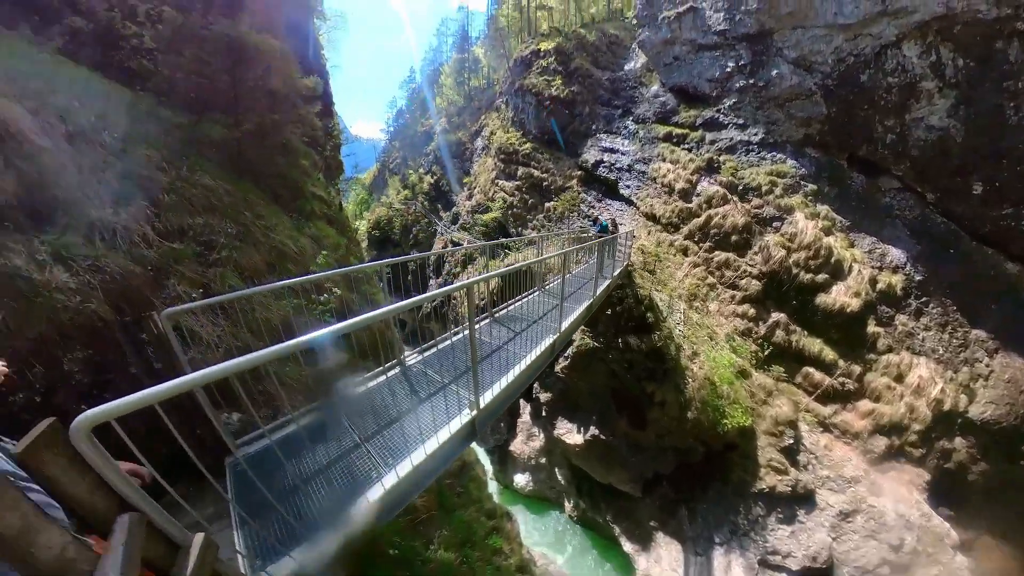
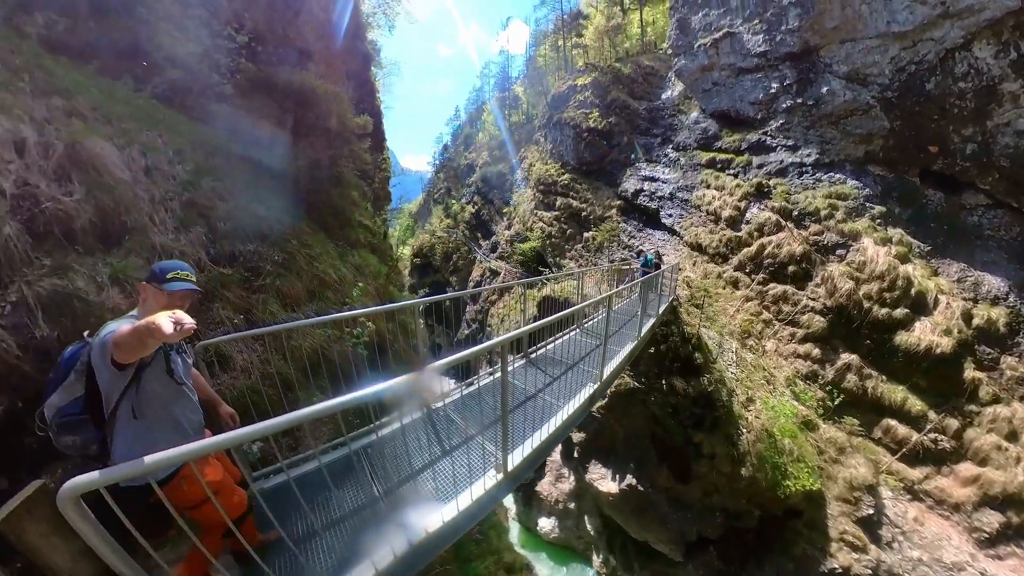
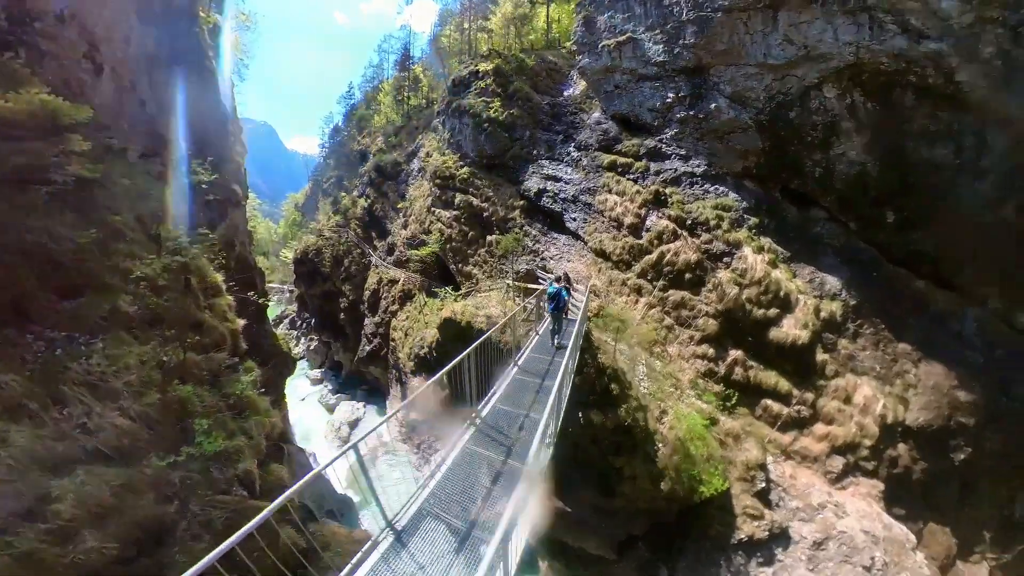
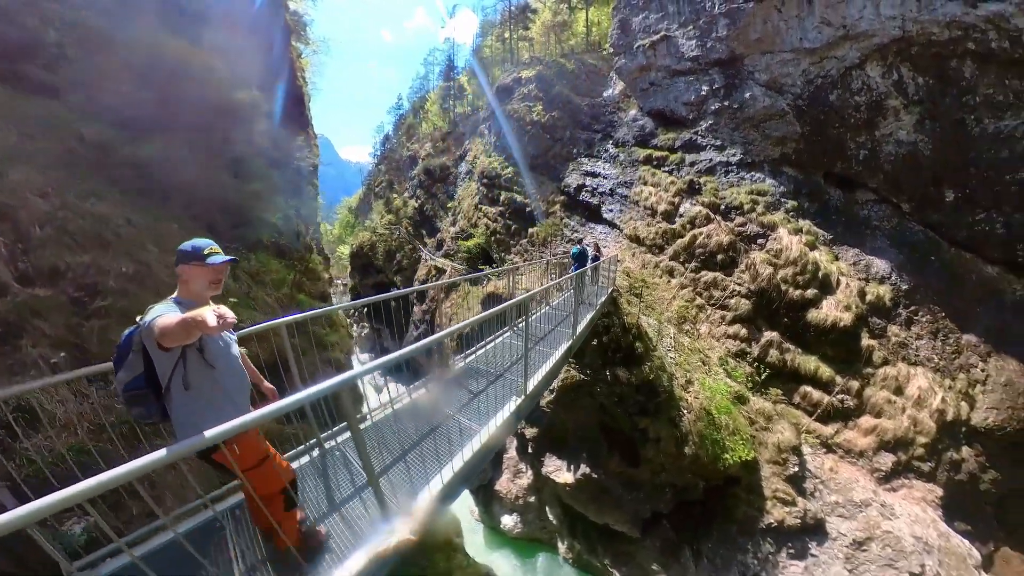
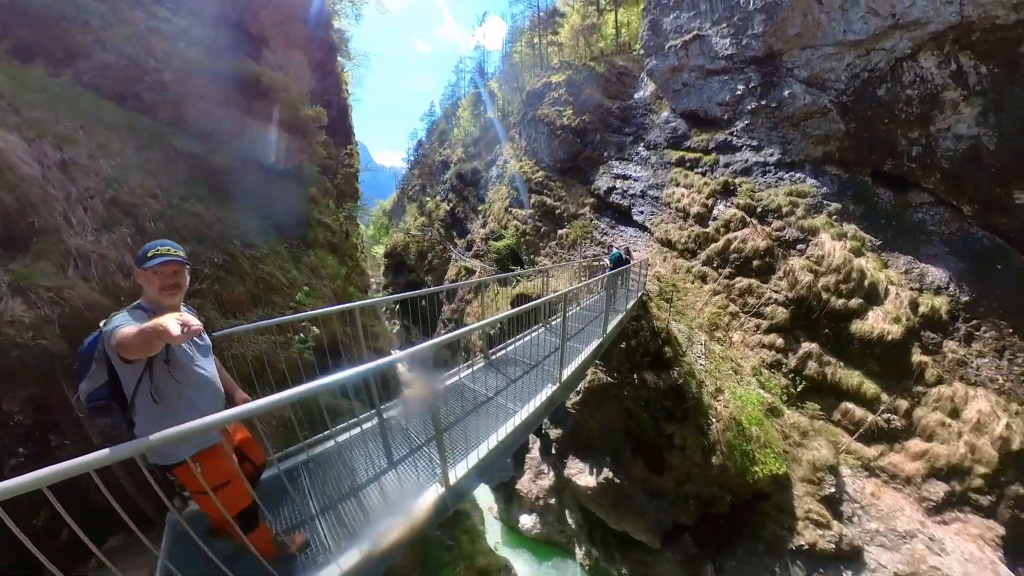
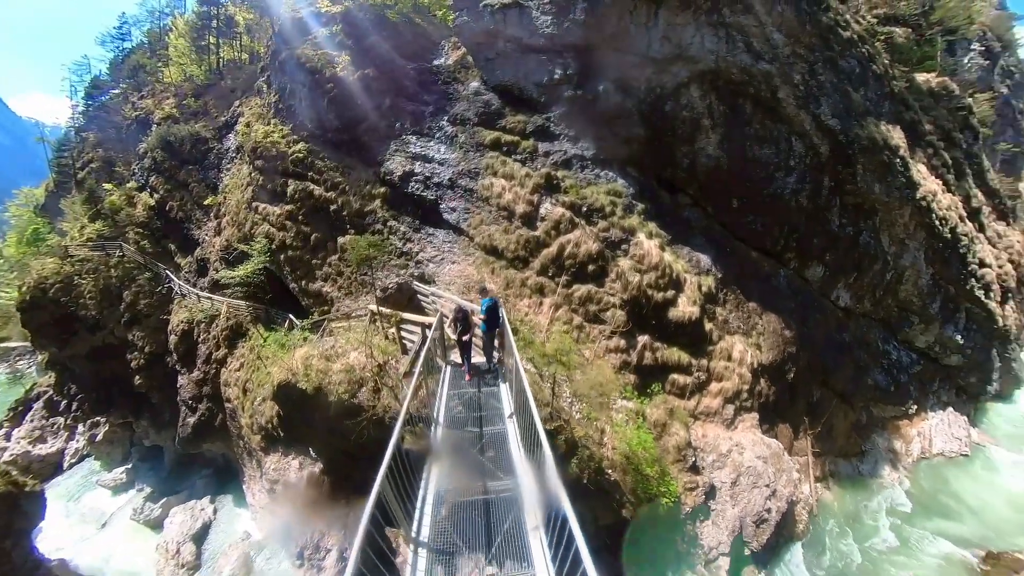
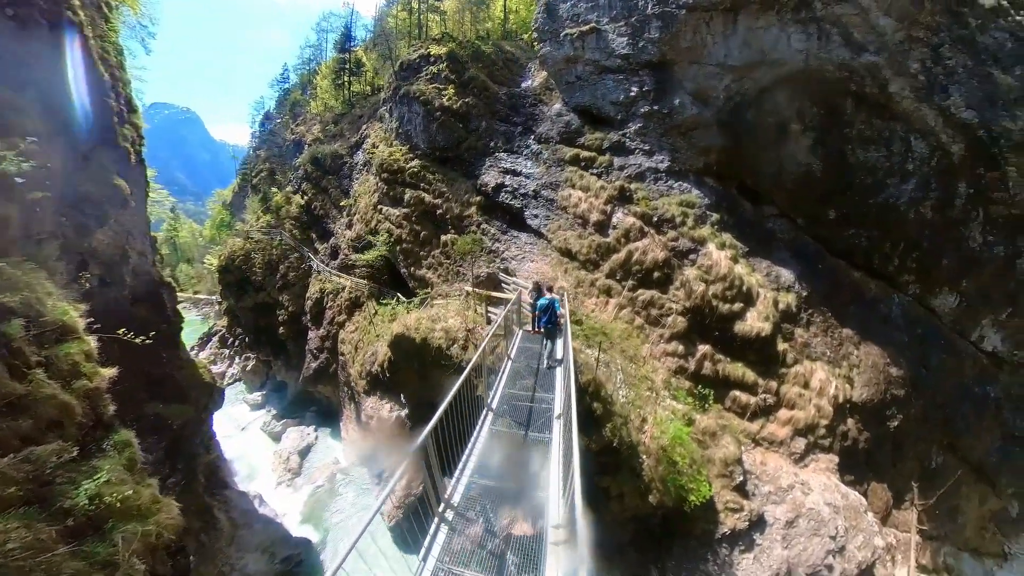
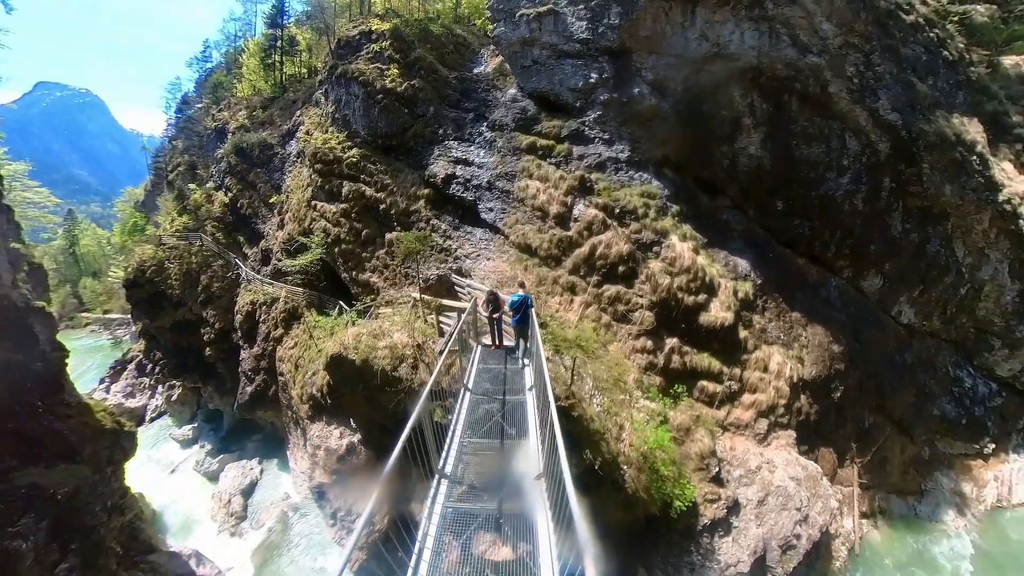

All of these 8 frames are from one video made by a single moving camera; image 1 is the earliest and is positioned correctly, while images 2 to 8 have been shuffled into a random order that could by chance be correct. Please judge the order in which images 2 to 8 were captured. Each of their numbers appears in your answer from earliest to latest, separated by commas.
2, 5, 4, 3, 7, 8, 6
